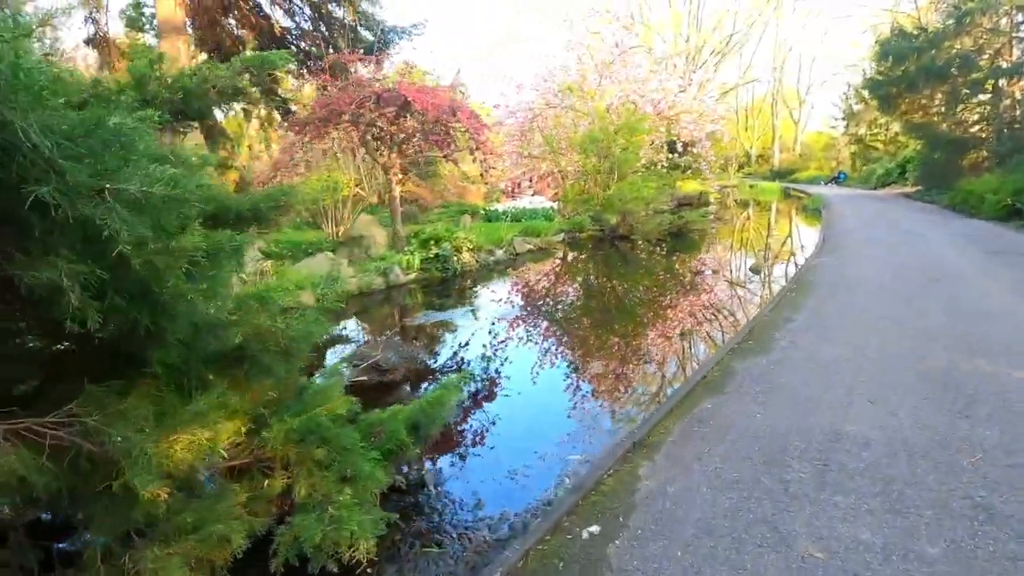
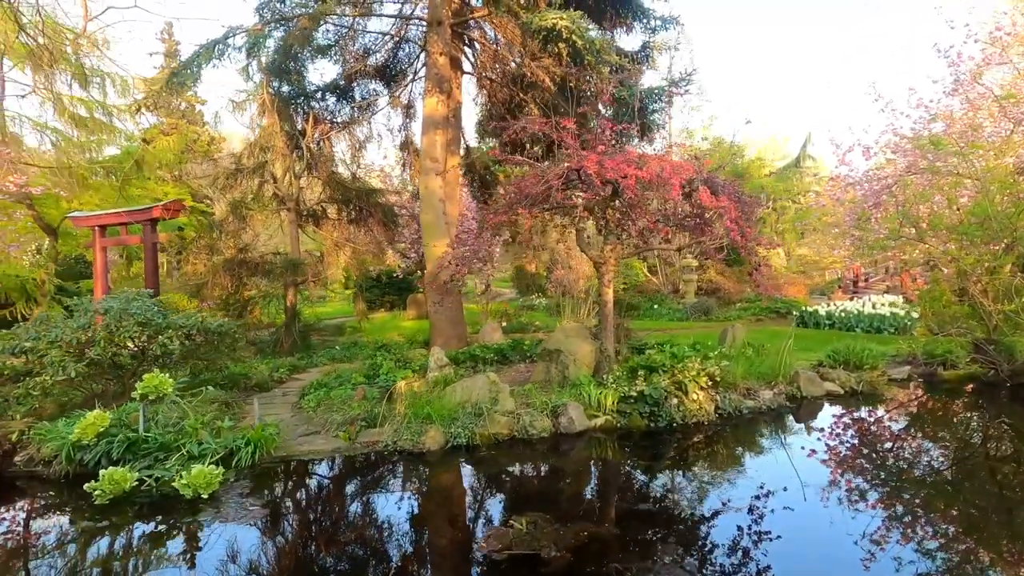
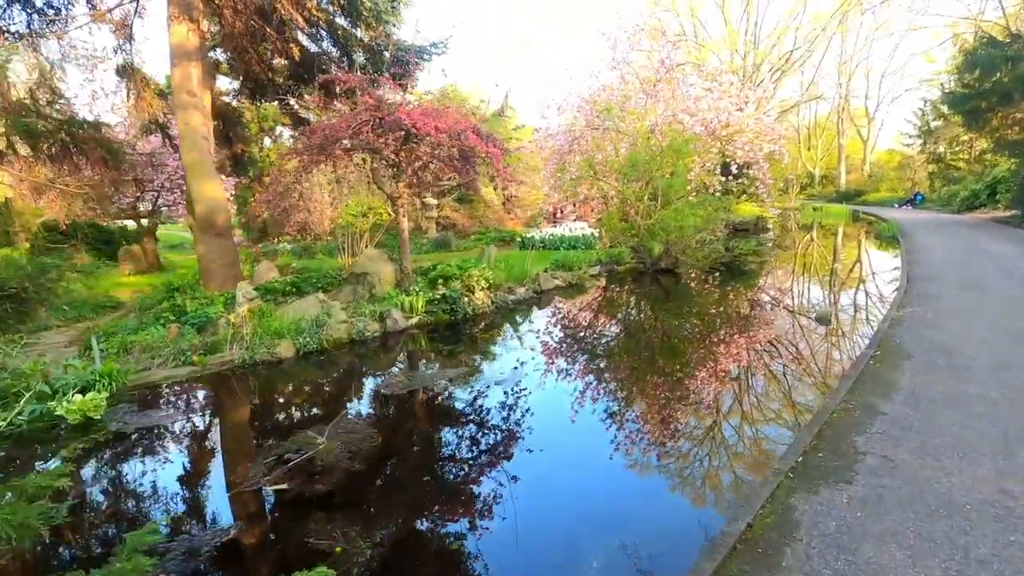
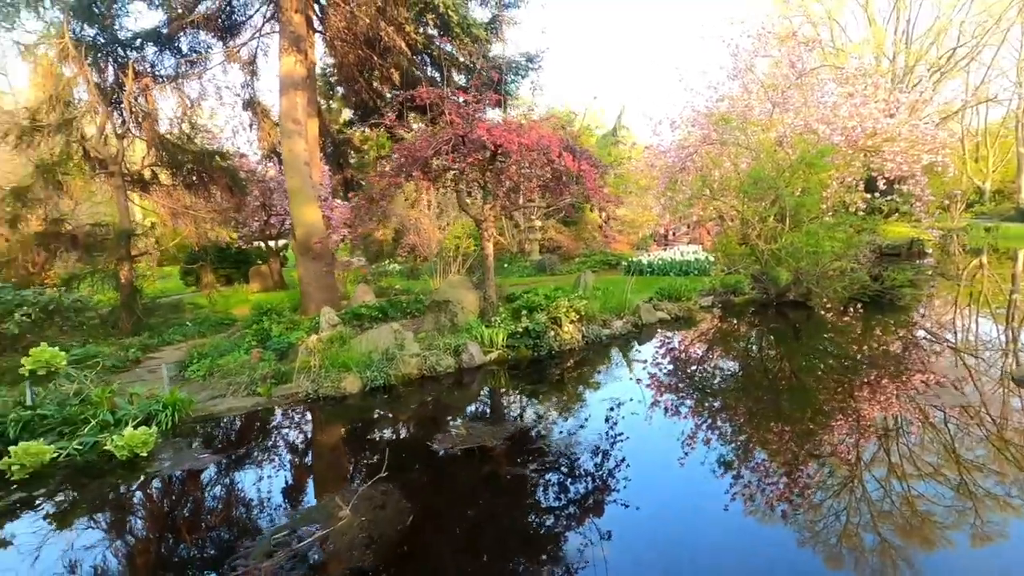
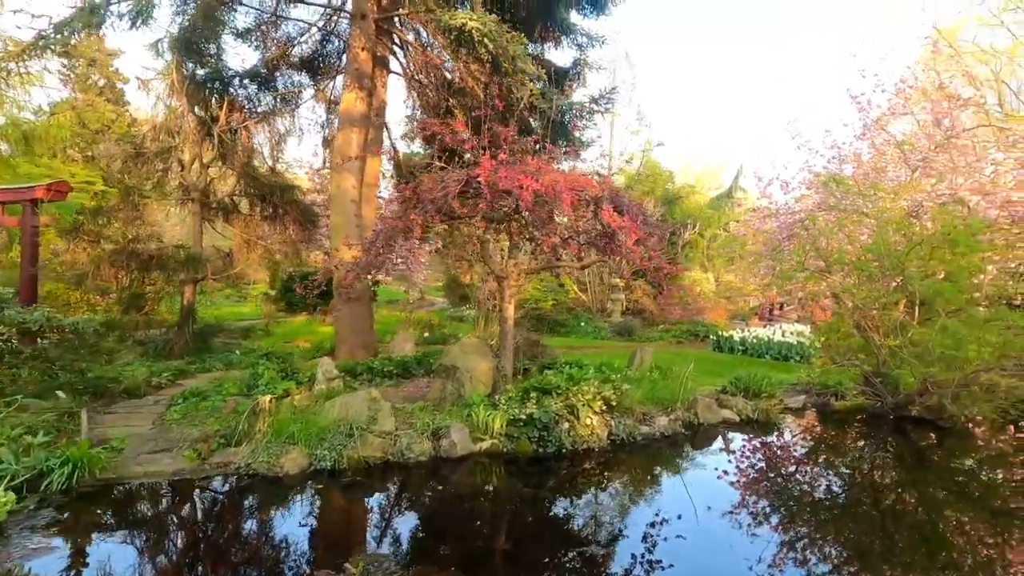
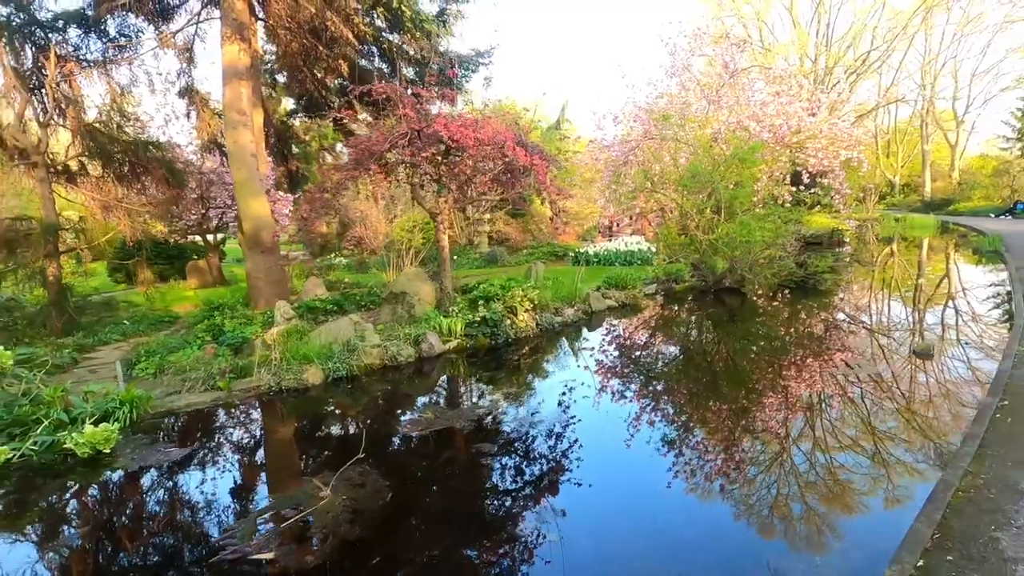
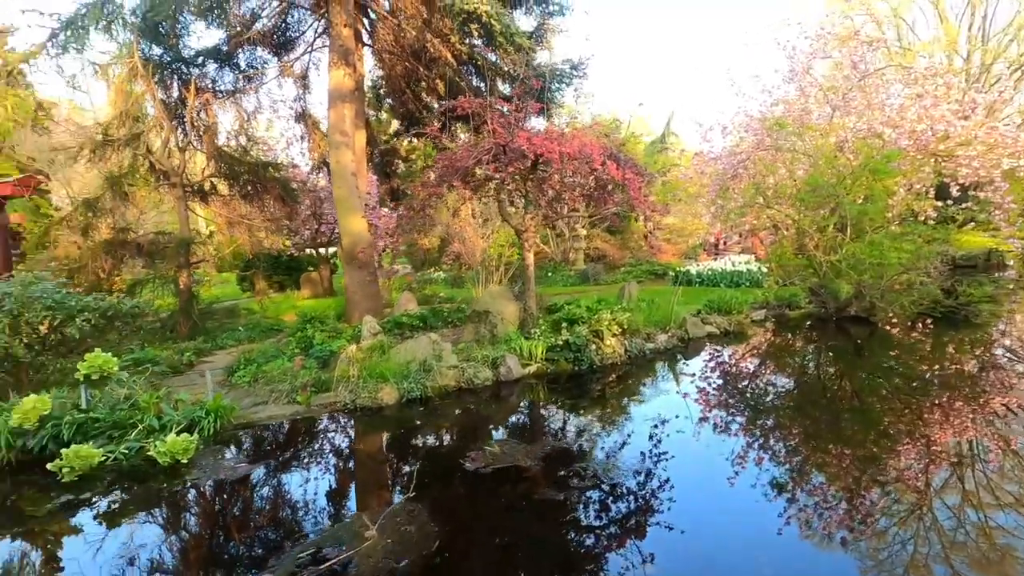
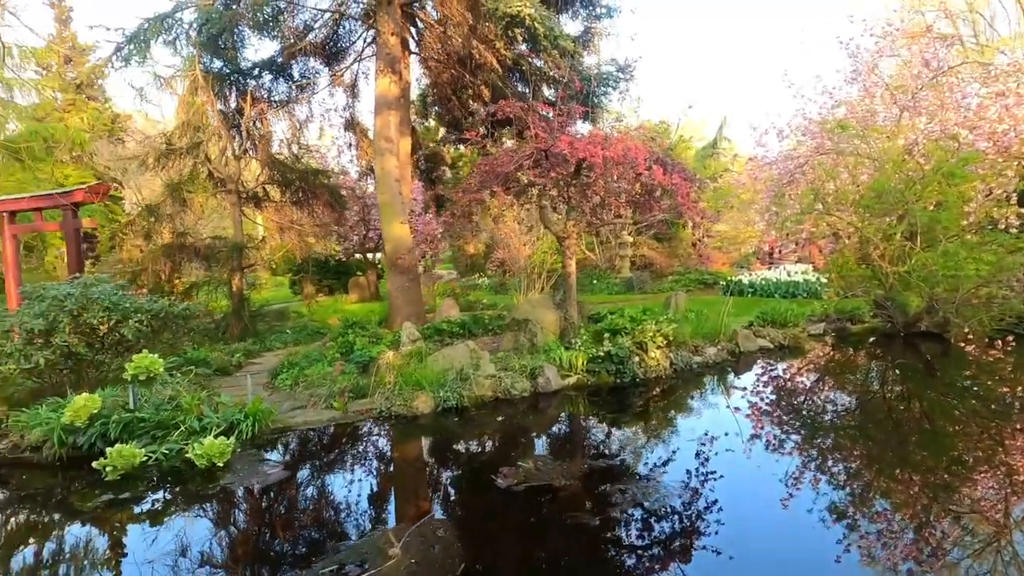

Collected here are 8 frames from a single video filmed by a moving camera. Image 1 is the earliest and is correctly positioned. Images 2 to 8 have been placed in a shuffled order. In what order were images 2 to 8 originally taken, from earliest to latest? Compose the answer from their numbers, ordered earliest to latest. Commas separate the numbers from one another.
3, 6, 4, 7, 8, 2, 5
